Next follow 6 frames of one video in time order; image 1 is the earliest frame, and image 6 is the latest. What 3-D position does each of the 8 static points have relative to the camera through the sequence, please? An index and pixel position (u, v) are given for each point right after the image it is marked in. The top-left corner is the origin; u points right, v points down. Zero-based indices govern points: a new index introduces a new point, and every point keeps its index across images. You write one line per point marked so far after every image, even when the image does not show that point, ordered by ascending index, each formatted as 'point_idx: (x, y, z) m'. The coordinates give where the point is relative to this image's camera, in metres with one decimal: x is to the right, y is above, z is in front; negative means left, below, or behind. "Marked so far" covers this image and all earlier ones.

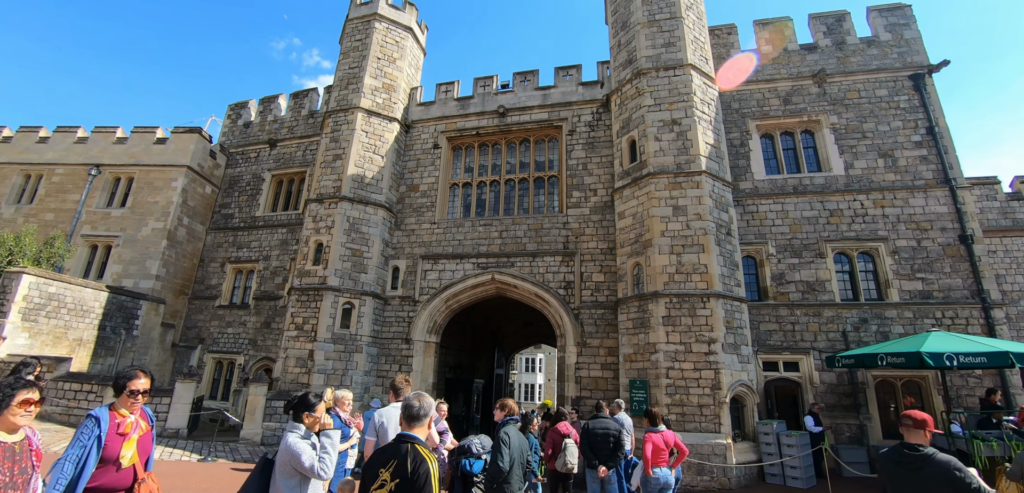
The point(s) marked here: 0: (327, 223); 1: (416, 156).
0: (-4.6, +0.6, +11.8) m
1: (-2.7, +2.6, +13.5) m
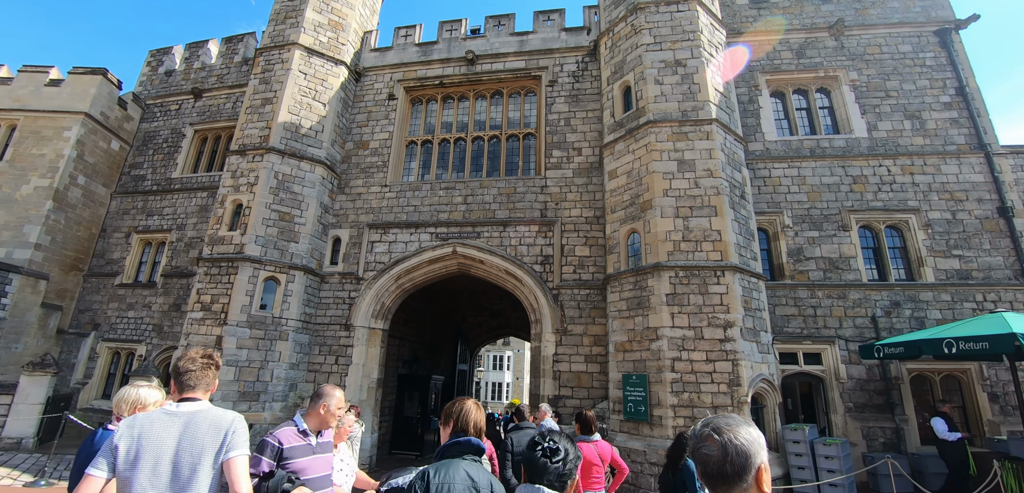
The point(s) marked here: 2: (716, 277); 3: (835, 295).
0: (-5.3, +1.4, +9.5) m
1: (-3.5, +3.3, +11.3) m
2: (+2.9, -0.4, +6.8) m
3: (+5.5, -0.8, +8.1) m
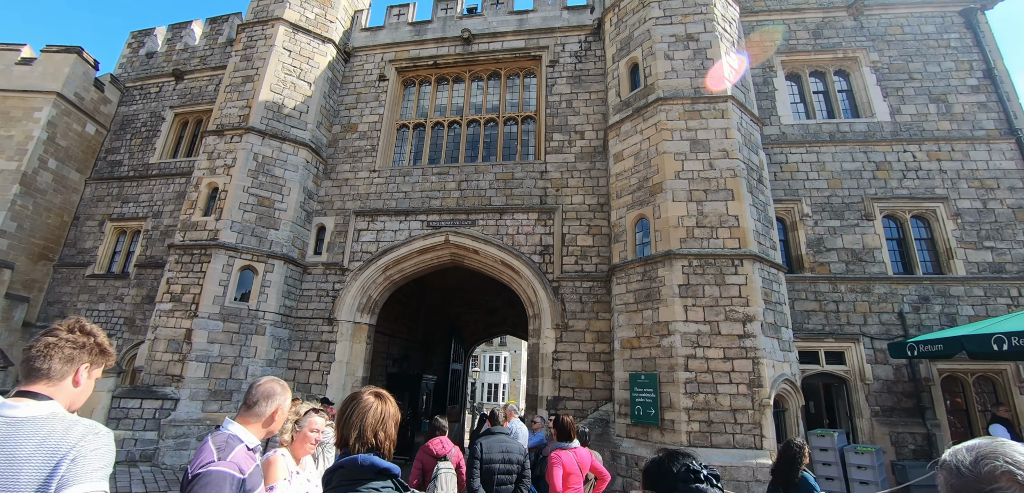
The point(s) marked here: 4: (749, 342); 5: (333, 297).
0: (-5.3, +1.6, +8.8) m
1: (-3.5, +3.5, +10.6) m
2: (+2.9, -0.3, +6.2) m
3: (+5.5, -0.7, +7.5) m
4: (+2.9, -1.2, +5.8) m
5: (-3.3, -0.9, +8.7) m
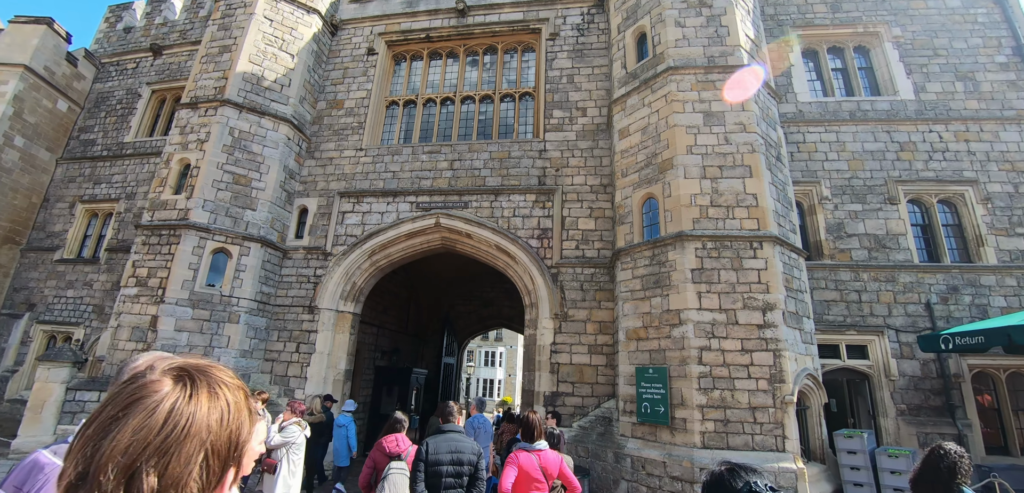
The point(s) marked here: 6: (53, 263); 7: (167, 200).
0: (-5.4, +1.9, +8.2) m
1: (-3.6, +3.8, +10.0) m
2: (+2.8, 0.0, +5.6) m
3: (+5.4, -0.5, +6.9) m
4: (+2.8, -0.9, +5.2) m
5: (-3.4, -0.6, +8.1) m
6: (-10.0, -0.3, +10.3) m
7: (-5.7, +0.8, +7.8) m
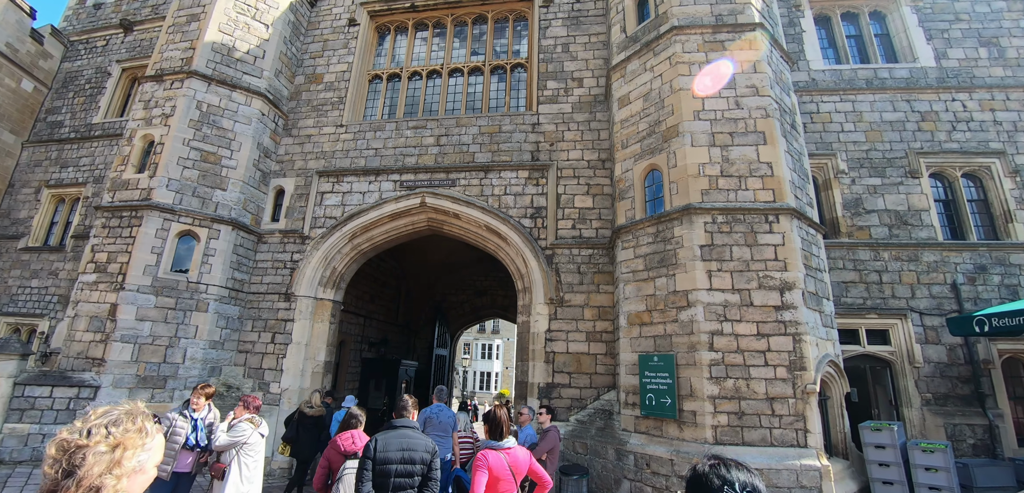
0: (-5.5, +2.2, +7.6) m
1: (-3.8, +4.1, +9.3) m
2: (+2.7, +0.3, +5.0) m
3: (+5.3, -0.1, +6.4) m
4: (+2.7, -0.7, +4.7) m
5: (-3.5, -0.4, +7.5) m
6: (-10.1, -0.1, +9.7) m
7: (-5.8, +1.0, +7.2) m
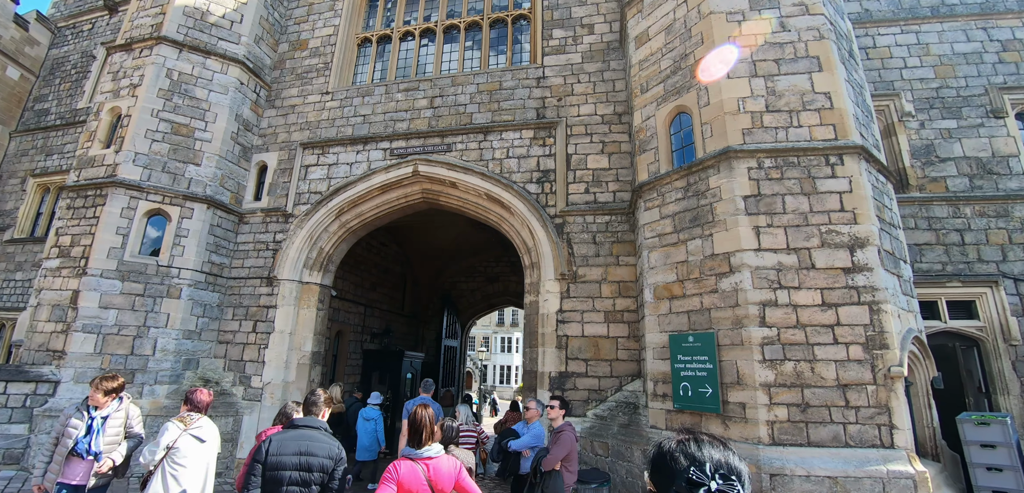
0: (-5.5, +2.4, +6.9) m
1: (-3.7, +4.4, +8.5) m
2: (+2.7, +0.7, +4.0) m
3: (+5.3, +0.4, +5.3) m
4: (+2.7, -0.2, +3.7) m
5: (-3.4, -0.1, +6.8) m
6: (-9.9, +0.1, +9.2) m
7: (-5.8, +1.2, +6.6) m
